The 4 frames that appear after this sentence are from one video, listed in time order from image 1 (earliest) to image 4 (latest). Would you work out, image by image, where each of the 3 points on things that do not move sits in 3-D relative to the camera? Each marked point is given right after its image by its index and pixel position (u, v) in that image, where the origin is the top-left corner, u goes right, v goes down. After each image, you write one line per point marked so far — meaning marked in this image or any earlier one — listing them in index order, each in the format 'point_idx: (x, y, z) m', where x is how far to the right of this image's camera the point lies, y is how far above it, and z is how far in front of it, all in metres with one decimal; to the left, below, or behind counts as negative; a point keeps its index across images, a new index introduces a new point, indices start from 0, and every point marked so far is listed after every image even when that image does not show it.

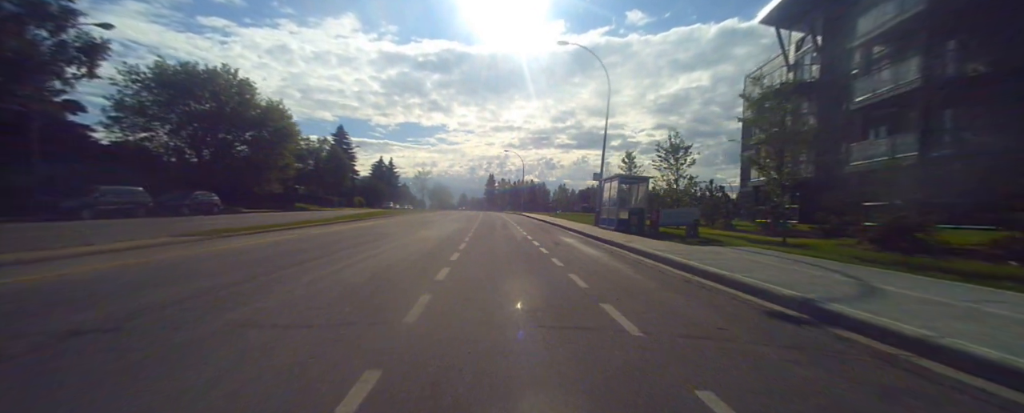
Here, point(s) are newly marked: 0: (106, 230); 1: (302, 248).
0: (-22.1, -1.3, +18.4) m
1: (-11.2, -2.2, +18.7) m
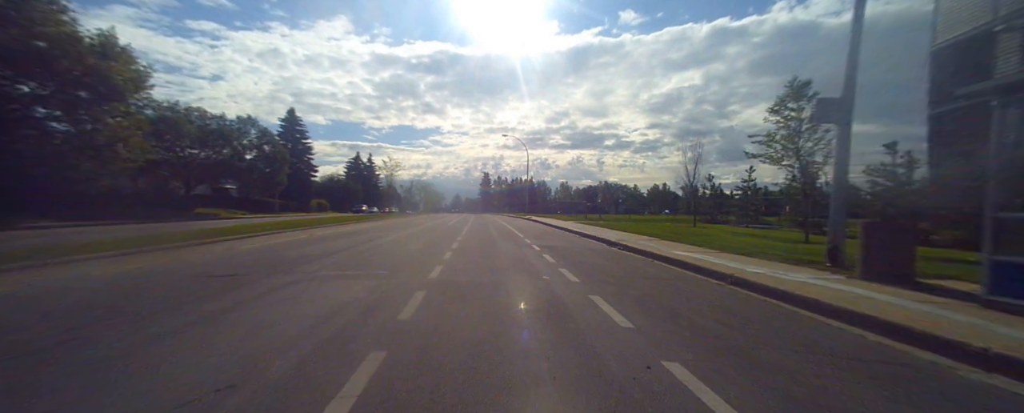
0: (-22.3, -1.7, +16.5) m
1: (-11.4, -2.4, +16.9) m
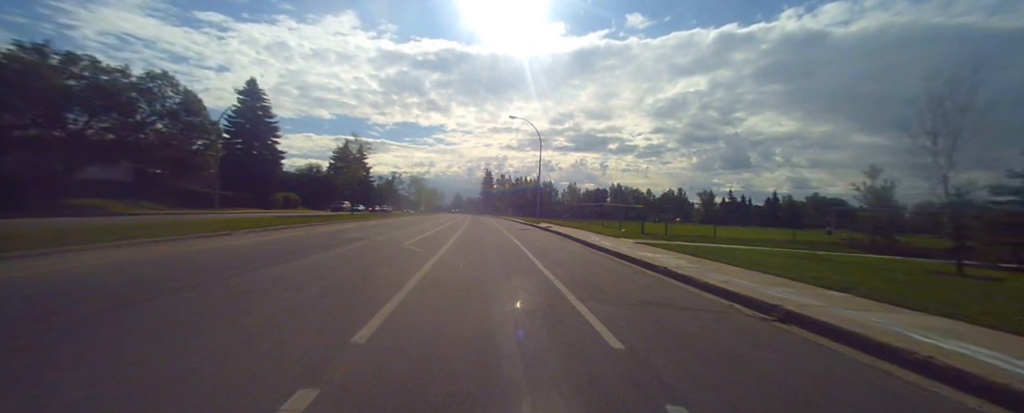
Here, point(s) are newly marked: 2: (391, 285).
0: (-22.1, -1.2, +16.1) m
1: (-11.2, -2.3, +16.5) m
2: (-4.5, -2.7, +12.5) m
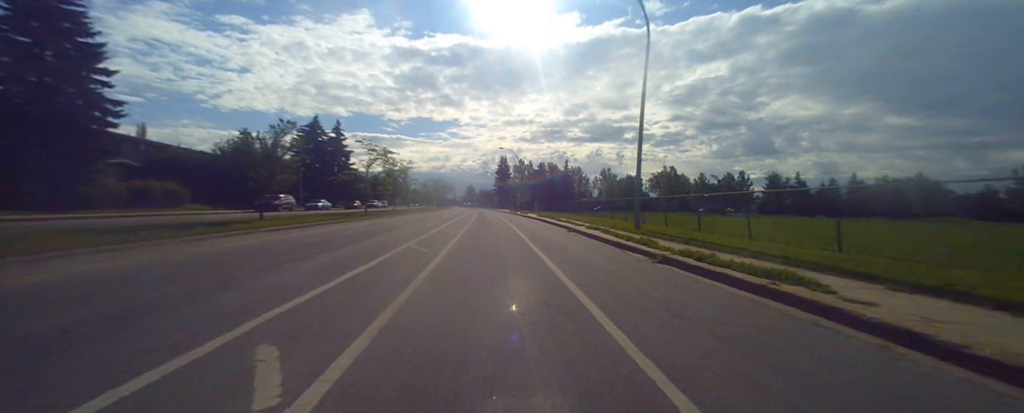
0: (-21.2, -1.4, +14.4) m
1: (-10.3, -2.2, +14.3) m
2: (-3.7, -2.7, +10.0) m
